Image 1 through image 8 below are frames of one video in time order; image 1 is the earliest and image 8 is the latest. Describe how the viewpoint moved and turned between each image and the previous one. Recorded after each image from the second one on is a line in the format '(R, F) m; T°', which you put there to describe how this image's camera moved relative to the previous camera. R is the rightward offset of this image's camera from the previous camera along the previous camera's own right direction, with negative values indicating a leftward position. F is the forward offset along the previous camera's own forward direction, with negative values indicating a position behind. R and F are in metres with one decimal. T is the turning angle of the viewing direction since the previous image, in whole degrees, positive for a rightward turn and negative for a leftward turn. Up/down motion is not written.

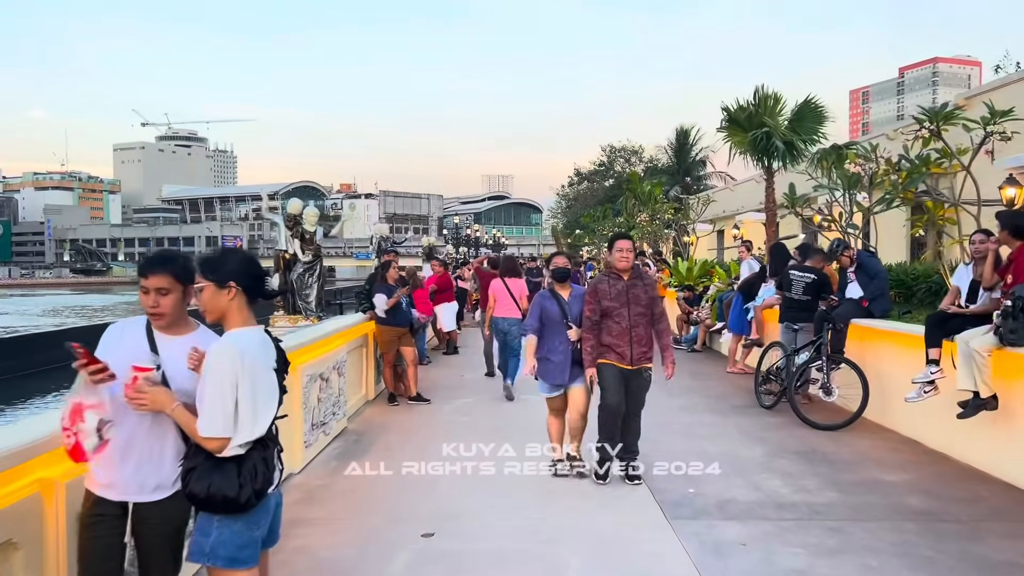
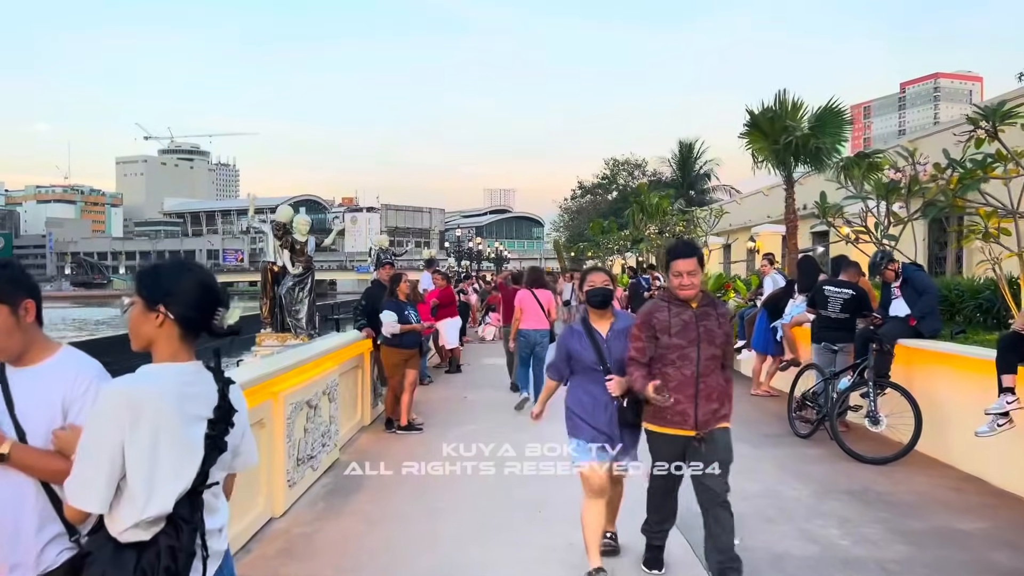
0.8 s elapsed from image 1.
(-0.1, +0.7) m; 0°
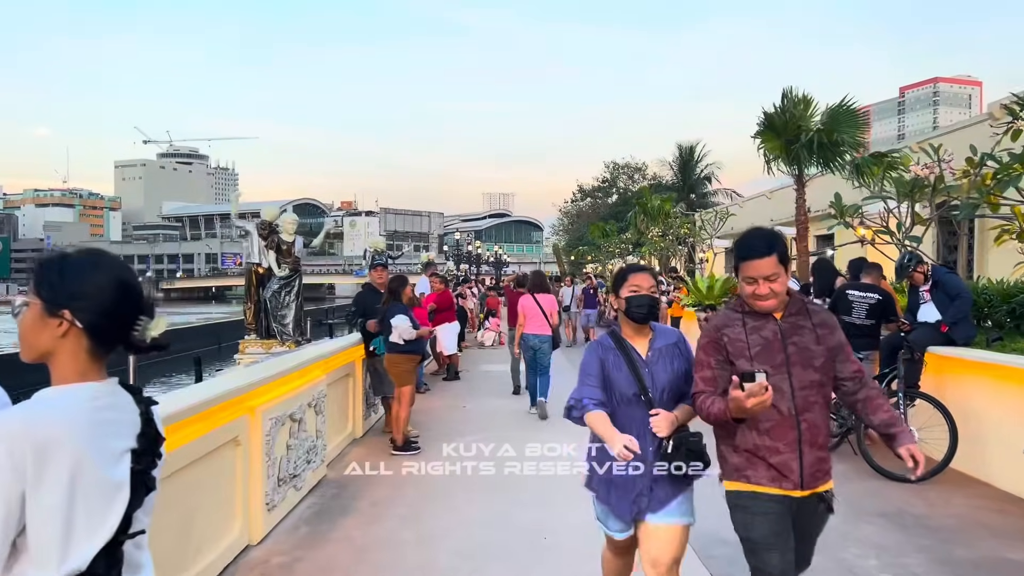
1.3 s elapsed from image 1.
(0.0, +0.5) m; 0°
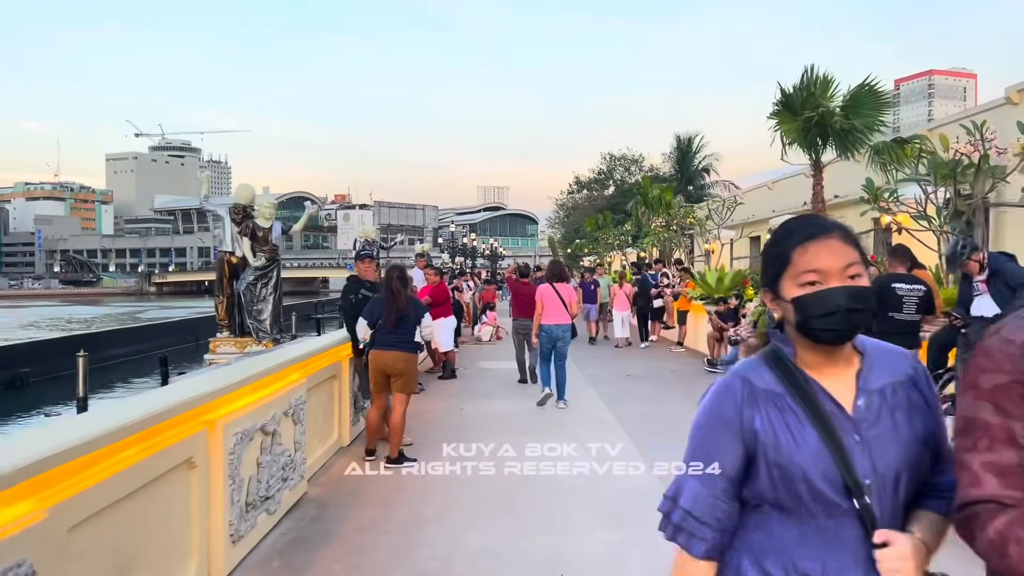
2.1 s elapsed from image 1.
(-0.1, +0.7) m; 0°
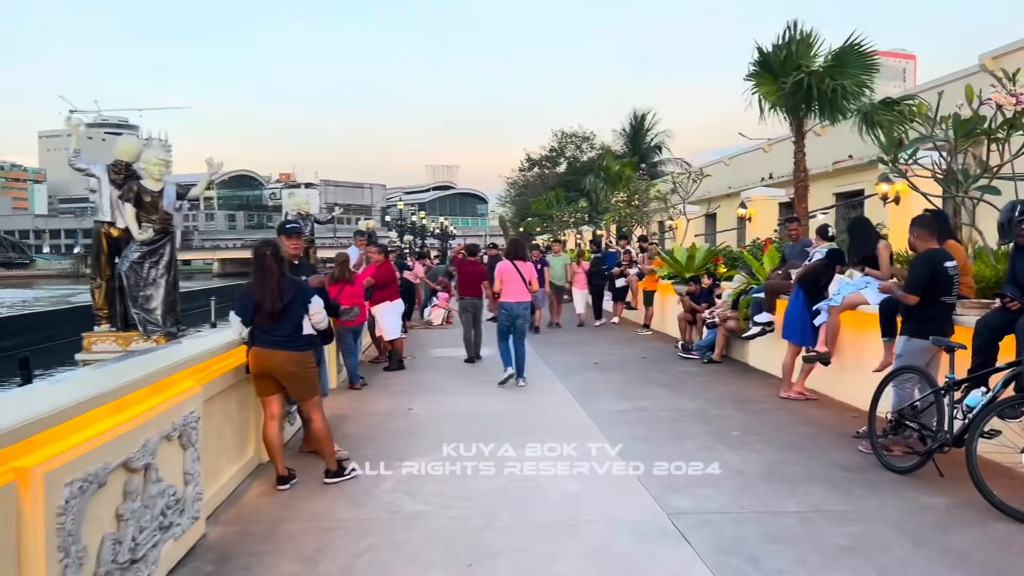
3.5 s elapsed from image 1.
(-0.1, +1.2) m; +3°
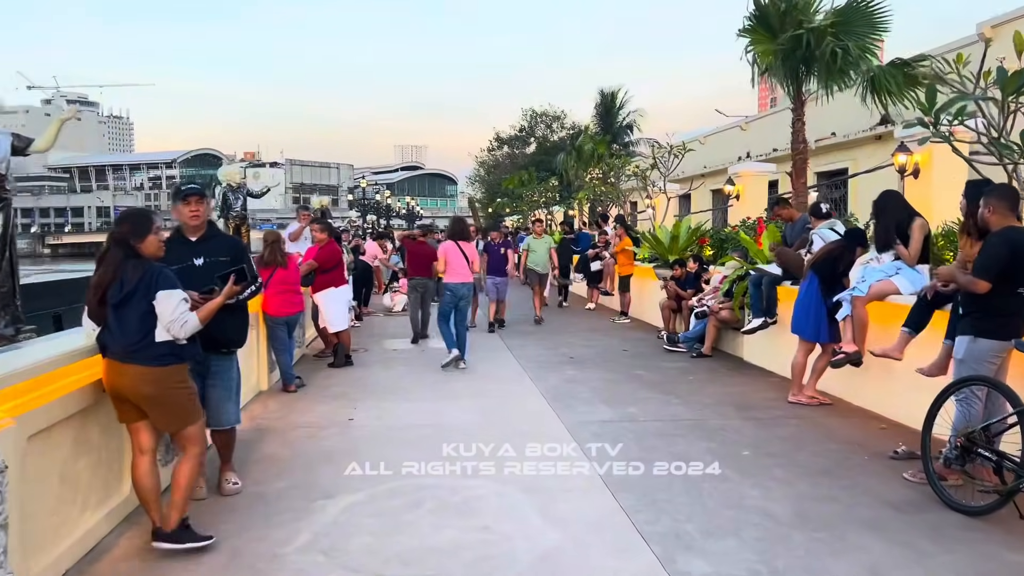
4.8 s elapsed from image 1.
(+0.1, +1.2) m; +2°
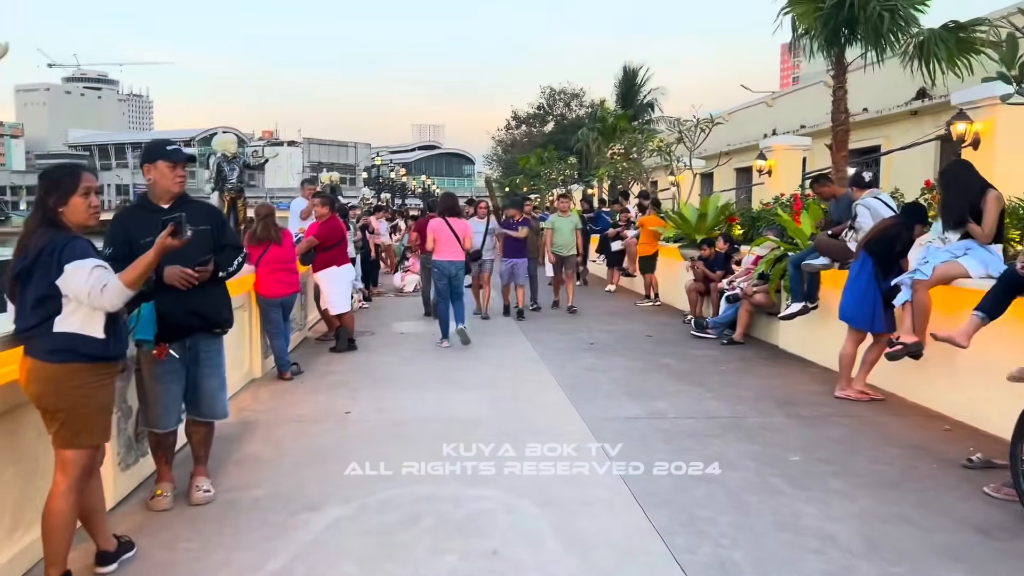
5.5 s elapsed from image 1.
(0.0, +0.6) m; -1°
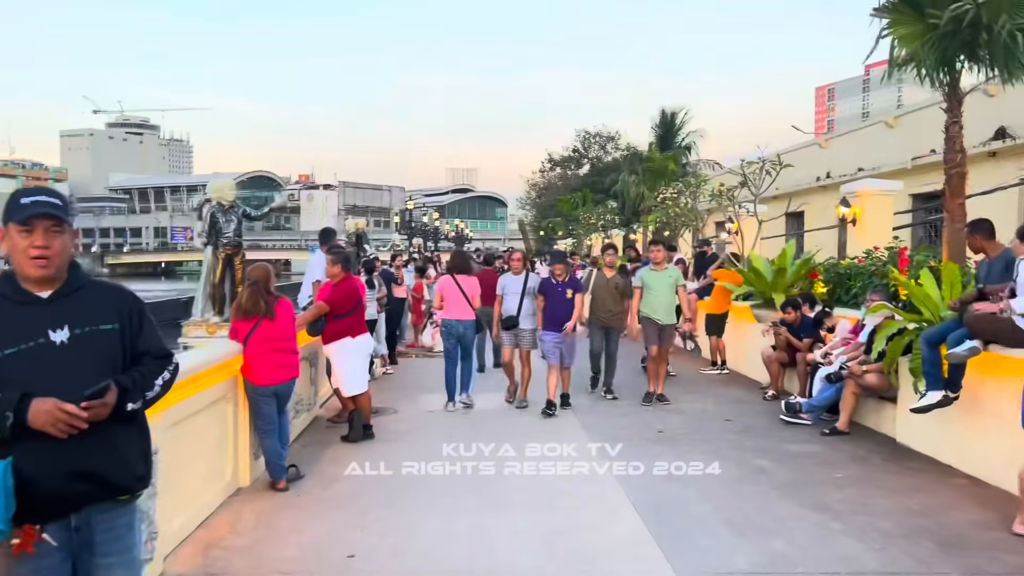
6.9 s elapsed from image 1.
(-0.2, +1.4) m; -2°
